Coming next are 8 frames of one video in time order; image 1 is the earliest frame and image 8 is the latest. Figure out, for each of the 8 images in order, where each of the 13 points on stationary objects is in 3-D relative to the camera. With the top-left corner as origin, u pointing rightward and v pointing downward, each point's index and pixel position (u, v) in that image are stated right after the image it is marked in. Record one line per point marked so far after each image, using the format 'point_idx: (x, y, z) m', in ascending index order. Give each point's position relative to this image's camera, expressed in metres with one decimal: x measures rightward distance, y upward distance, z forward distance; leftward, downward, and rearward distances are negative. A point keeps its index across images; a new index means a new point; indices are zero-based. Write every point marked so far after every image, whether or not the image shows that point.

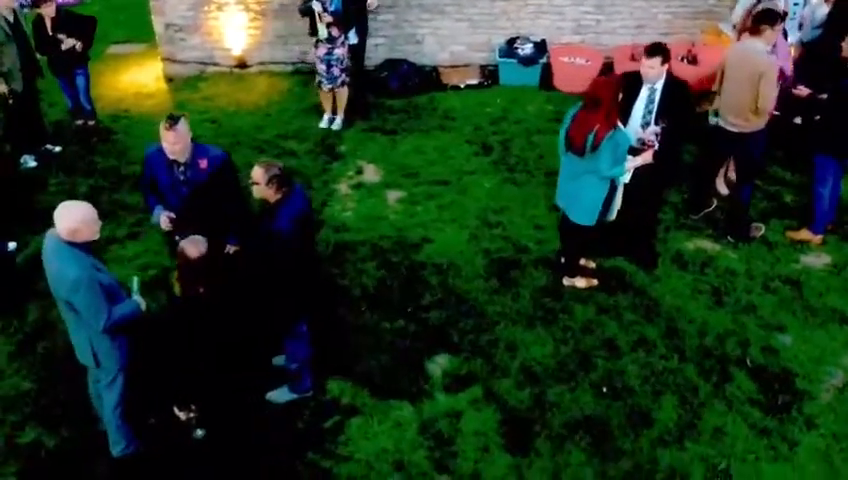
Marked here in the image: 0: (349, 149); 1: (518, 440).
0: (-0.7, +0.9, +7.8) m
1: (+0.6, -1.2, +4.9) m
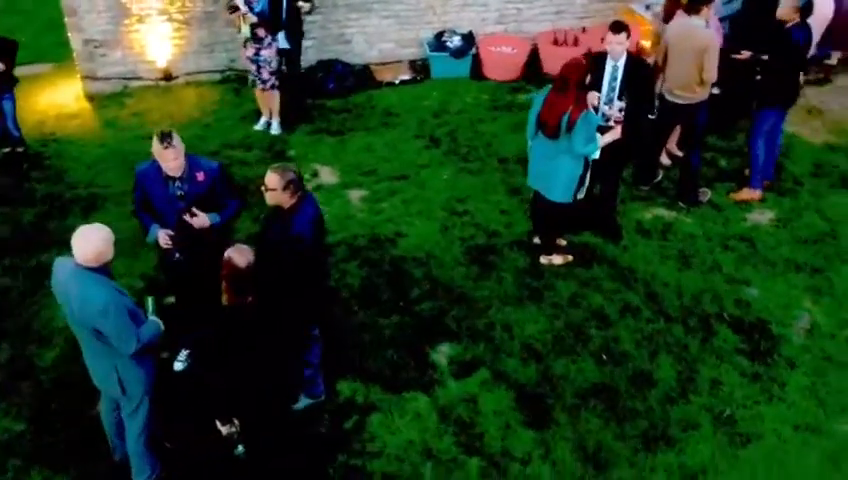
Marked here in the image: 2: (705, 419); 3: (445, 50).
0: (-1.2, +0.8, +7.8) m
1: (+0.7, -1.1, +5.1) m
2: (+1.7, -1.1, +5.0) m
3: (+0.2, +2.1, +8.9) m
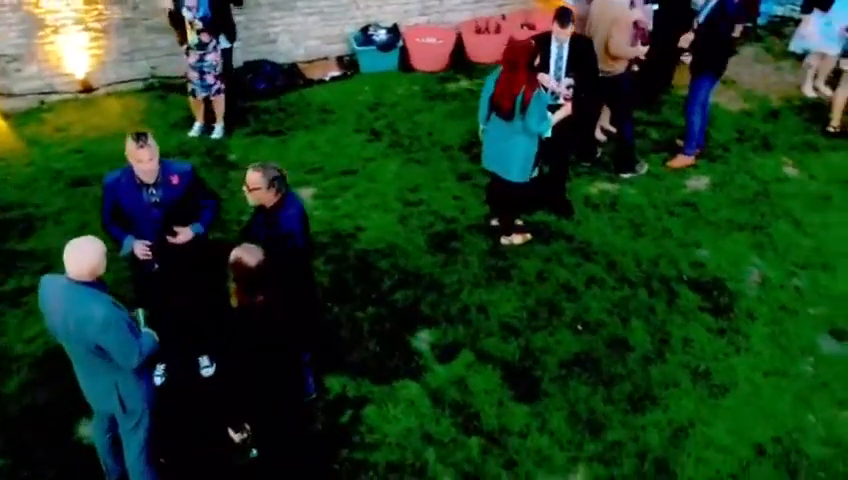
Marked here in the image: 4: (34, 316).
0: (-1.7, +0.8, +7.6) m
1: (+0.6, -0.9, +5.2) m
2: (+1.7, -0.9, +5.3) m
3: (-0.5, +2.1, +9.0) m
4: (-2.8, -0.5, +5.9) m
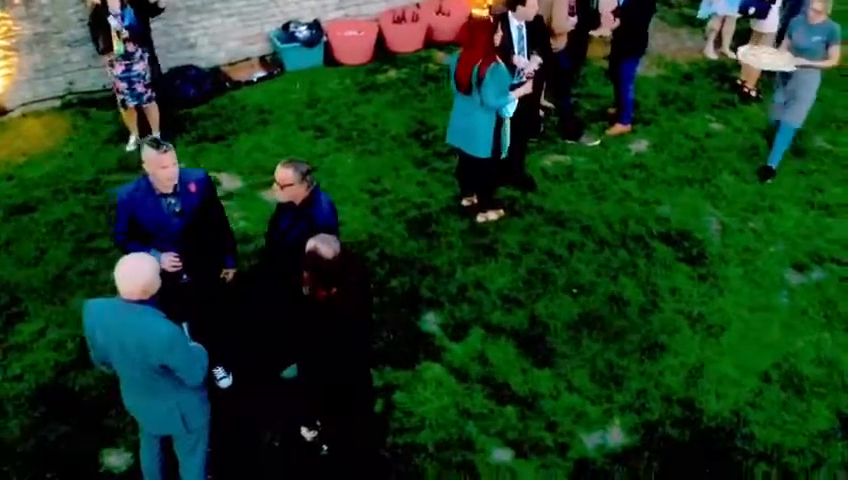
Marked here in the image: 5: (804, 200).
0: (-2.1, +0.7, +7.4) m
1: (+0.8, -0.7, +5.4) m
2: (+1.8, -0.6, +5.6) m
3: (-1.4, +2.1, +8.9) m
4: (-2.7, -0.7, +5.5) m
5: (+3.2, +0.3, +6.9) m
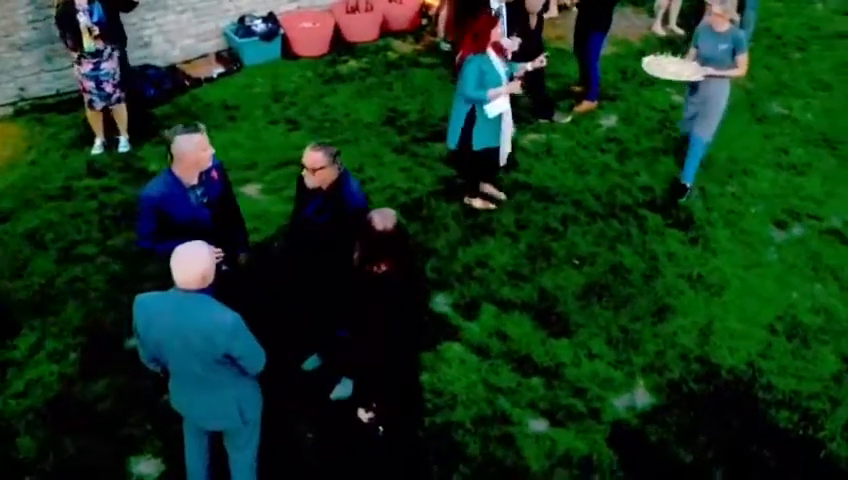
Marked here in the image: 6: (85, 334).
0: (-2.3, +0.6, +7.1) m
1: (+0.9, -0.6, +5.5) m
2: (+1.8, -0.3, +5.8) m
3: (-1.8, +2.2, +8.7) m
4: (-2.6, -0.8, +5.2) m
5: (+3.1, +0.7, +7.2) m
6: (-2.3, -0.6, +5.5) m
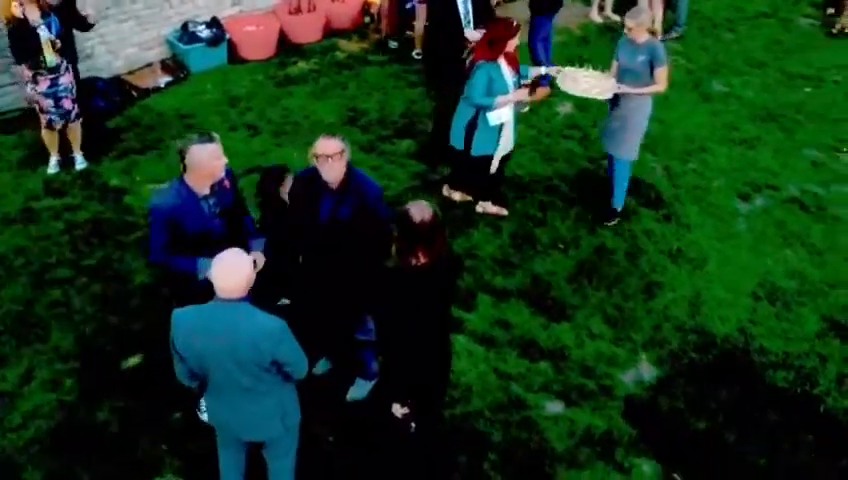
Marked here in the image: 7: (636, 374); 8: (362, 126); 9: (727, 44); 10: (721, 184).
0: (-2.5, +0.5, +6.9) m
1: (+0.9, -0.5, +5.6) m
2: (+1.8, -0.1, +6.0) m
3: (-2.3, +2.1, +8.5) m
4: (-2.5, -1.0, +5.0) m
5: (+2.8, +0.9, +7.5) m
6: (-2.2, -0.8, +5.3) m
7: (+1.3, -0.8, +5.2) m
8: (-0.6, +1.1, +7.8) m
9: (+3.4, +2.2, +9.3) m
10: (+2.5, +0.5, +6.9) m
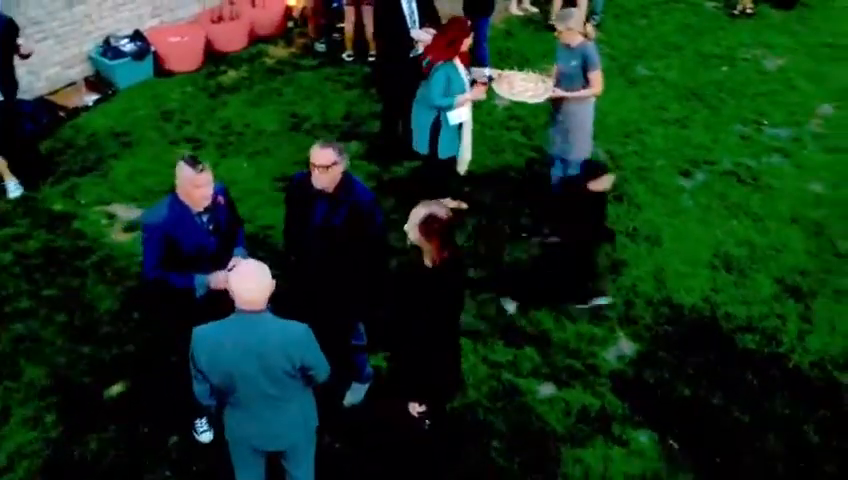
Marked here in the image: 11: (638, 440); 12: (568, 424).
0: (-2.9, +0.3, +6.7) m
1: (+0.7, -0.4, +5.8) m
2: (+1.5, 0.0, +6.3) m
3: (-3.0, +1.8, +8.2) m
4: (-2.5, -1.2, +4.7) m
5: (+2.3, +1.2, +7.9) m
6: (-2.3, -0.9, +5.1) m
7: (+1.3, -0.7, +5.4) m
8: (-1.1, +1.0, +7.7) m
9: (+2.6, +2.5, +9.7) m
10: (+2.1, +0.7, +7.3) m
11: (+1.2, -1.2, +4.8) m
12: (+0.8, -1.1, +4.9) m
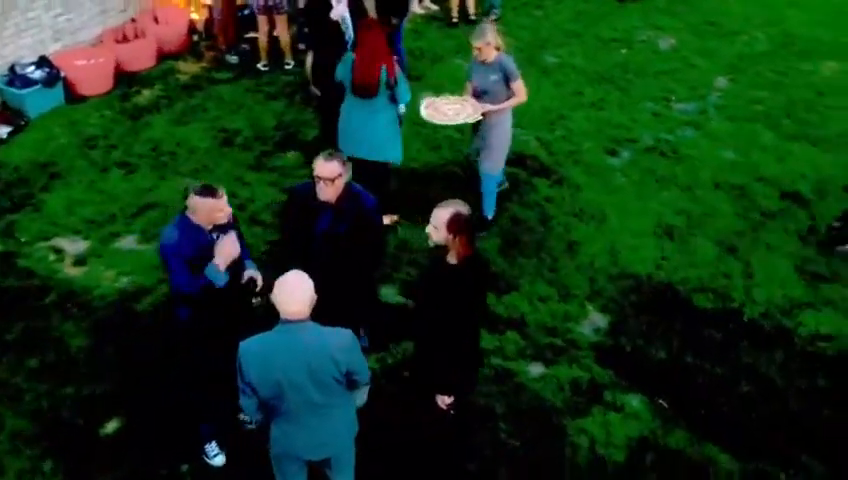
0: (-3.2, 0.0, +6.3) m
1: (+0.6, -0.3, +6.0) m
2: (+1.2, +0.2, +6.7) m
3: (-3.7, +1.5, +7.9) m
4: (-2.4, -1.4, +4.5) m
5: (+1.6, +1.4, +8.3) m
6: (-2.2, -1.2, +4.9) m
7: (+1.2, -0.6, +5.7) m
8: (-1.7, +0.9, +7.7) m
9: (+1.5, +2.7, +10.2) m
10: (+1.5, +0.9, +7.7) m
11: (+1.3, -1.0, +5.1) m
12: (+0.9, -1.0, +5.2) m
